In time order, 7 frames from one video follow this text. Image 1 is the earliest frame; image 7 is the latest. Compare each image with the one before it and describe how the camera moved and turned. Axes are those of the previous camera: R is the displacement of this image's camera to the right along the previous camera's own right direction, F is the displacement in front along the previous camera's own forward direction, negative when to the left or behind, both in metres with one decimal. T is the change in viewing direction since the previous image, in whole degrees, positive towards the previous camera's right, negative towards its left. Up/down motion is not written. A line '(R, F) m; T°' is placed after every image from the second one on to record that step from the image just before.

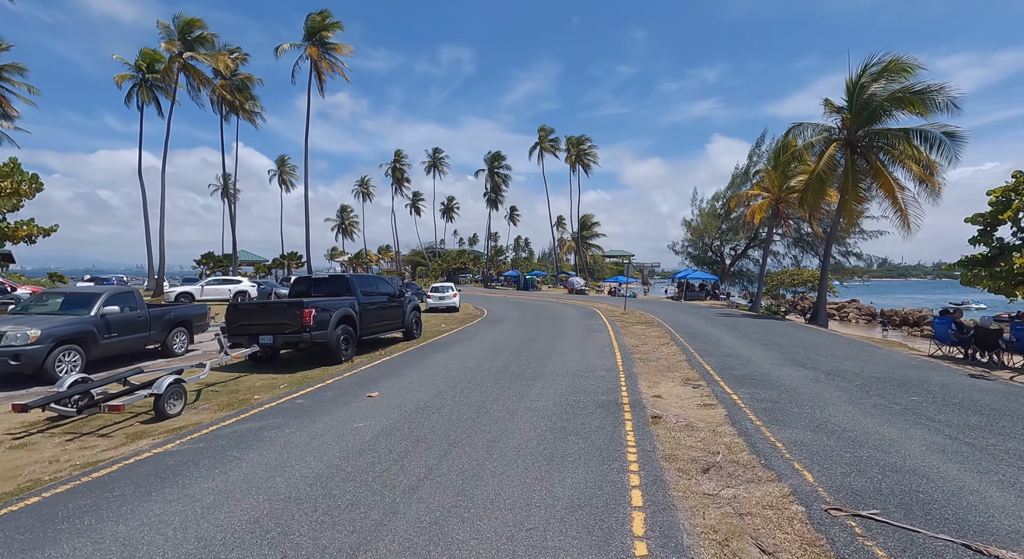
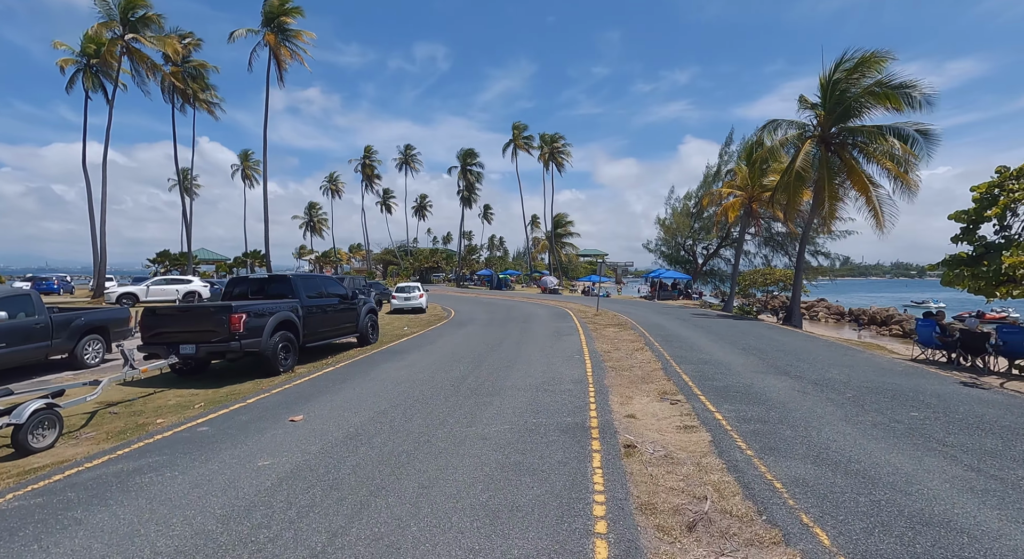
(+0.3, +1.1) m; +3°
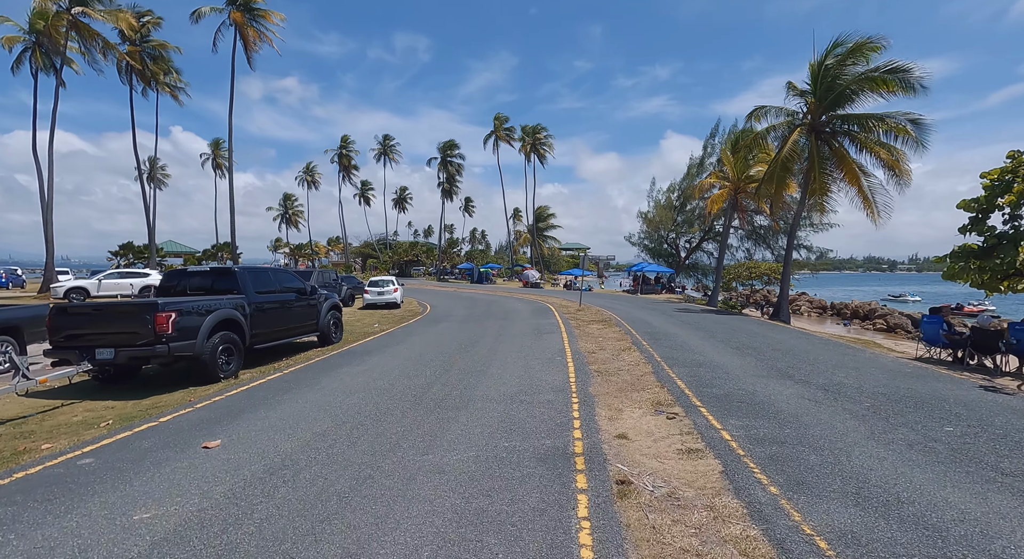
(+0.1, +1.1) m; +2°
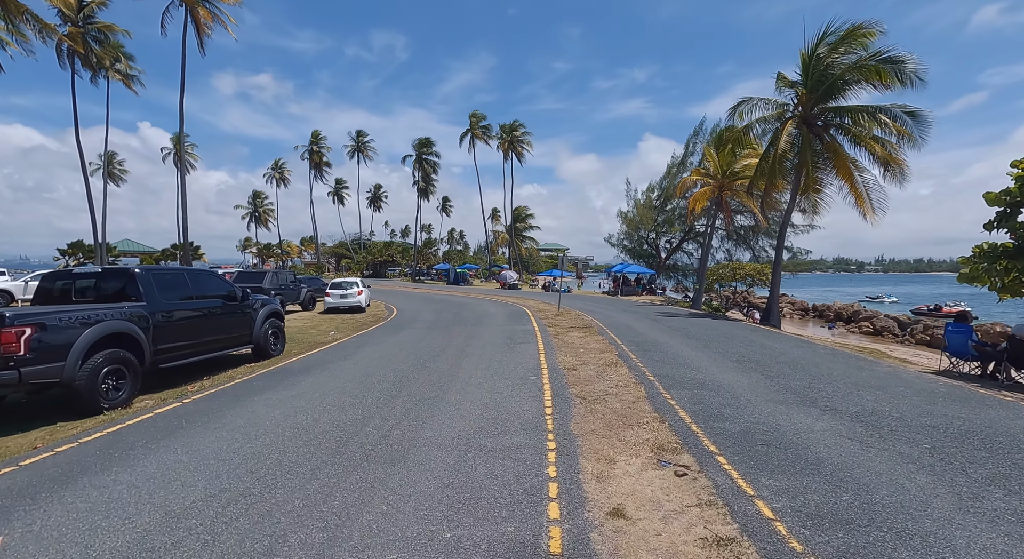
(+0.2, +1.7) m; +2°
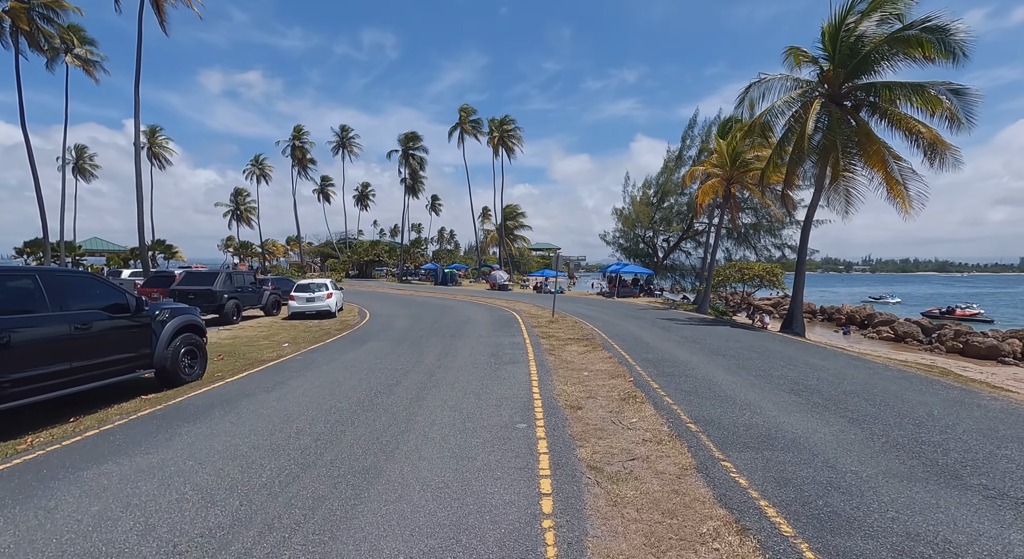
(+0.1, +2.6) m; +1°
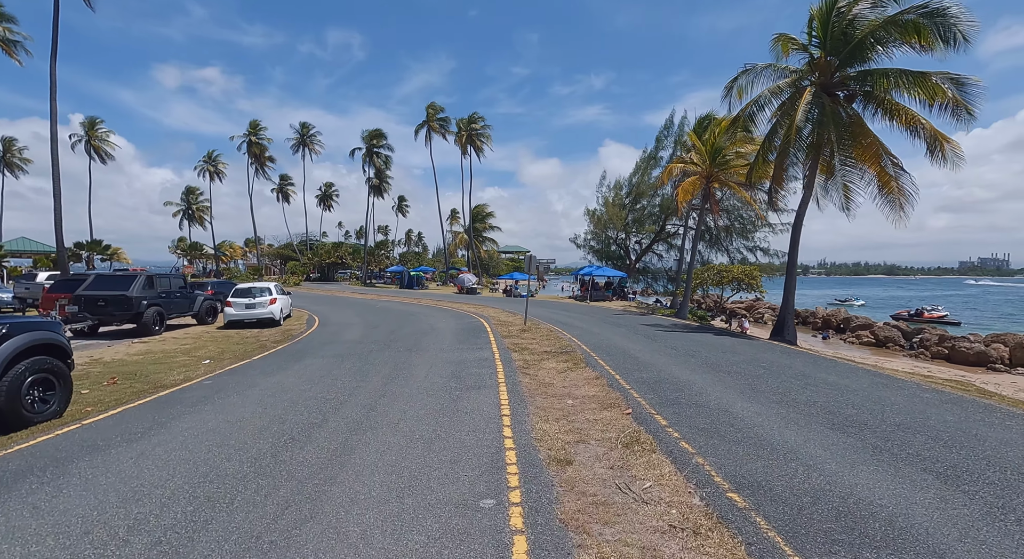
(+0.1, +1.9) m; +3°
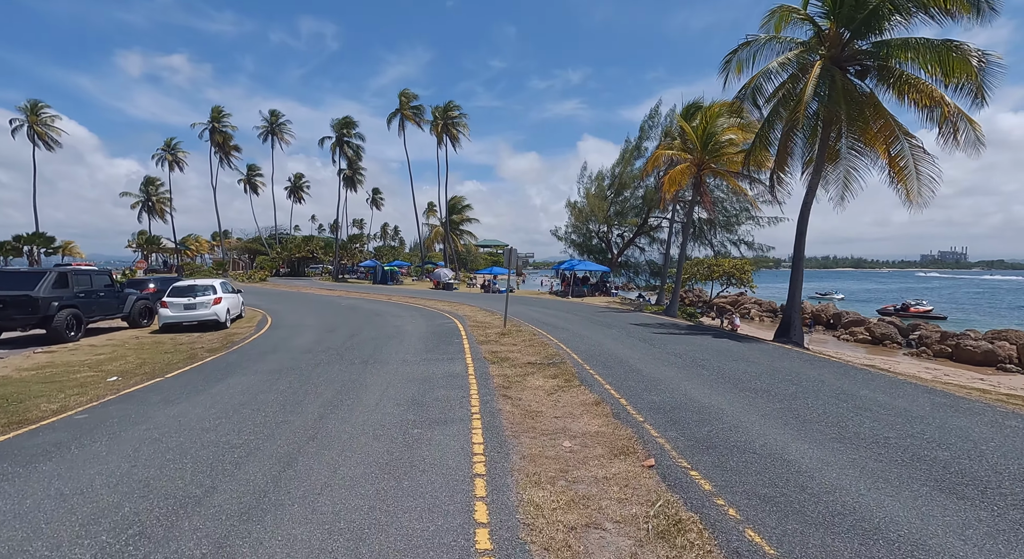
(0.0, +2.0) m; +2°
